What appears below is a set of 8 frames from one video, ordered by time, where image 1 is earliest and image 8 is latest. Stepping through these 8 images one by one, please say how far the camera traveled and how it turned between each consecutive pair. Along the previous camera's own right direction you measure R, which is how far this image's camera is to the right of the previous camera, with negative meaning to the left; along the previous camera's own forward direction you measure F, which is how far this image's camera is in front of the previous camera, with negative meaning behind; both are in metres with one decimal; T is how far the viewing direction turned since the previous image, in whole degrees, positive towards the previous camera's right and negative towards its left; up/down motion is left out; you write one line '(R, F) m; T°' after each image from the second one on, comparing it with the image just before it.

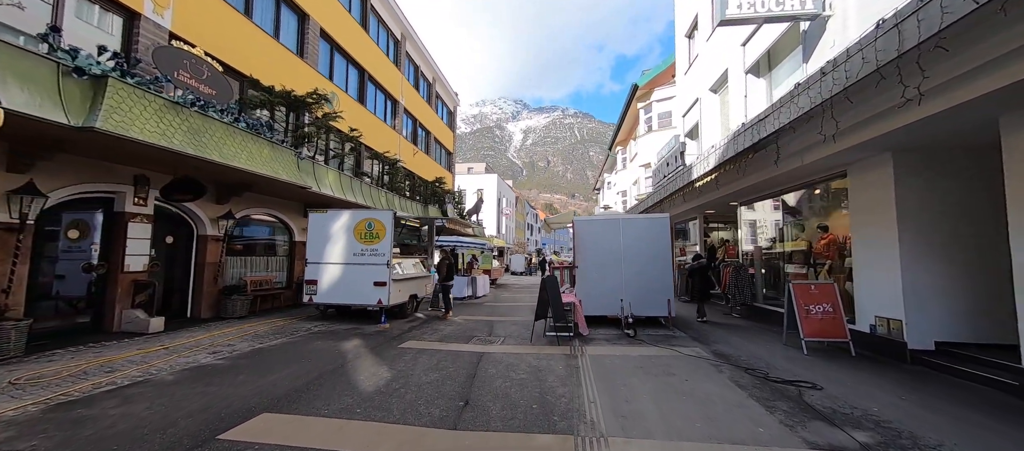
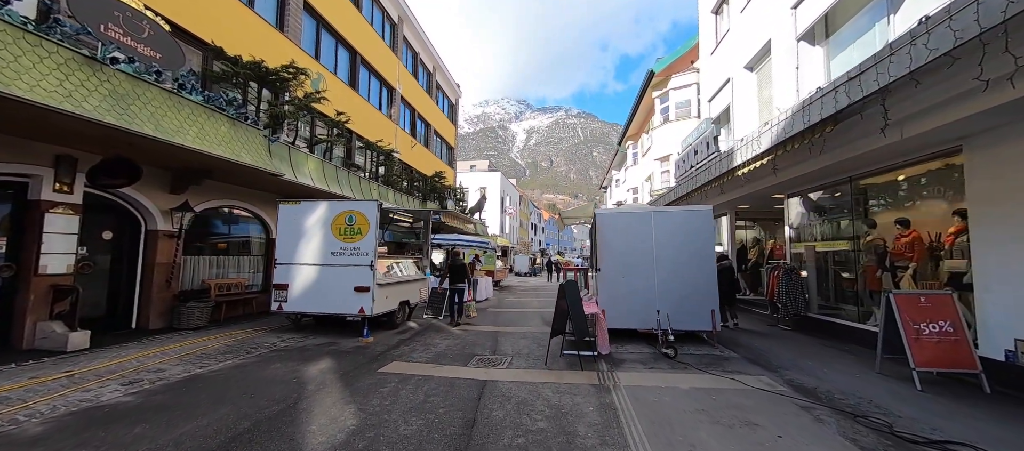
(-0.1, +1.4) m; 0°
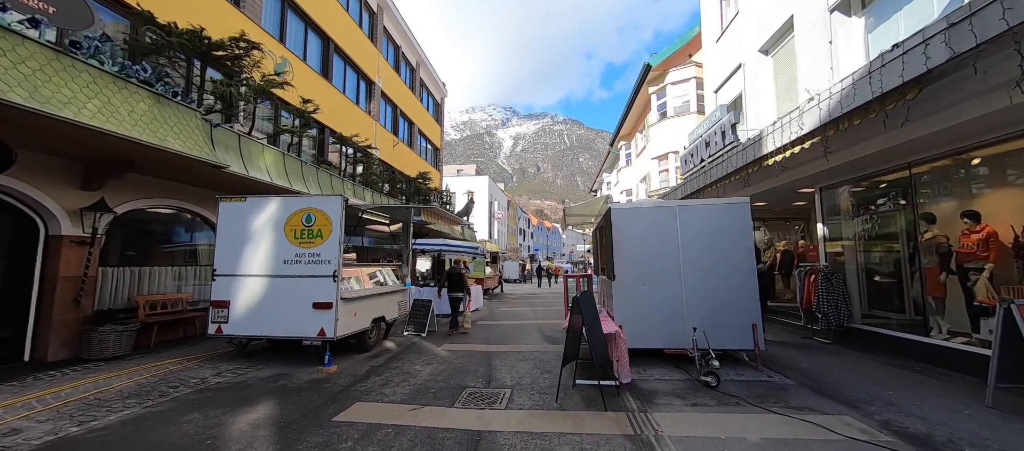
(-0.1, +1.2) m; +2°
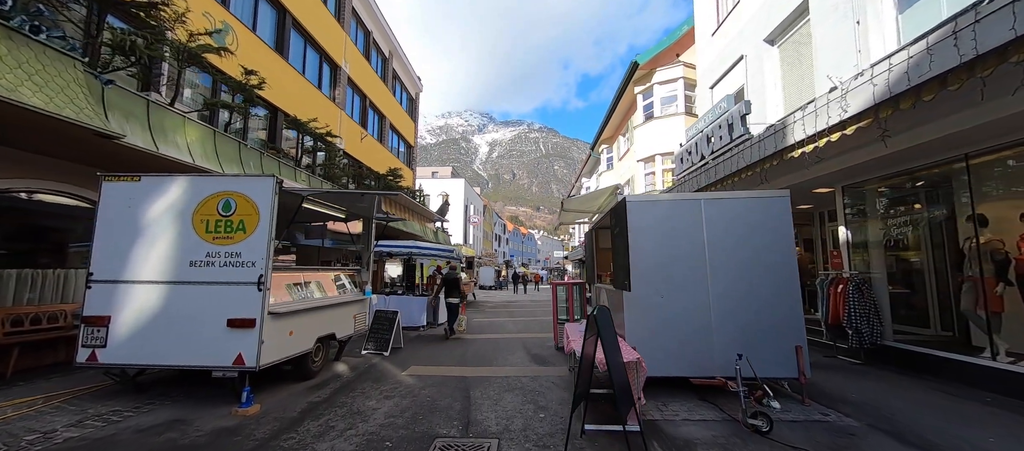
(-0.2, +1.2) m; +4°
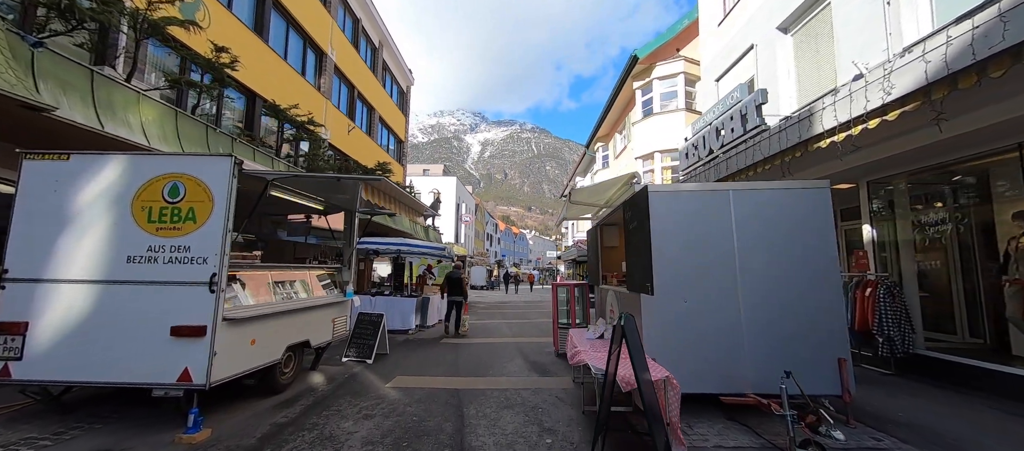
(-0.1, +0.6) m; +1°
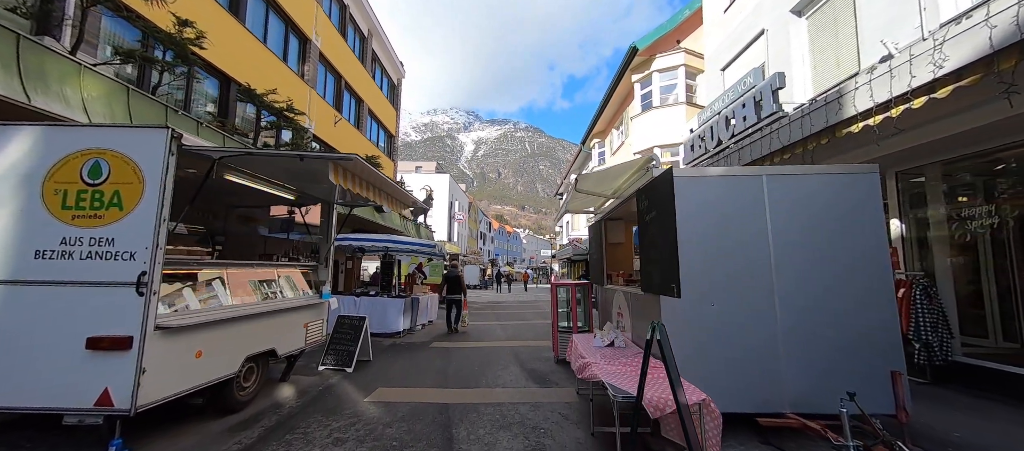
(0.0, +0.6) m; +1°
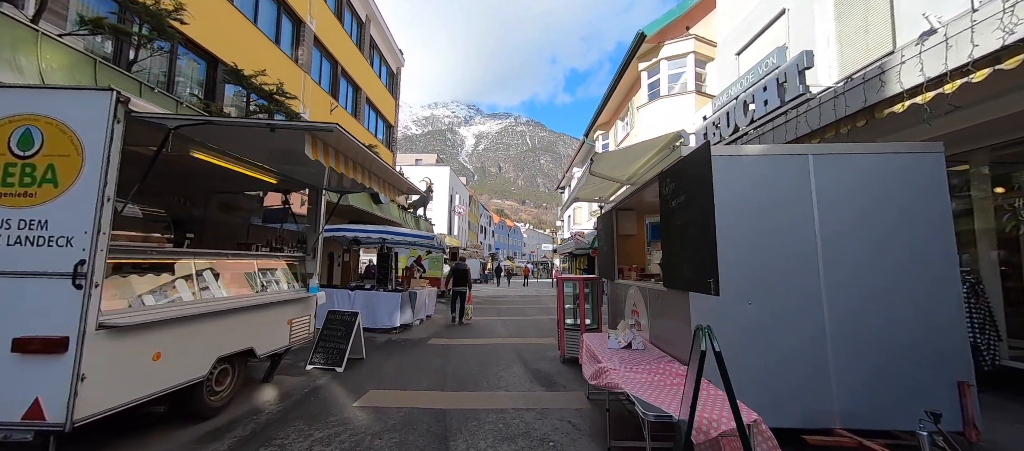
(-0.1, +0.5) m; 0°
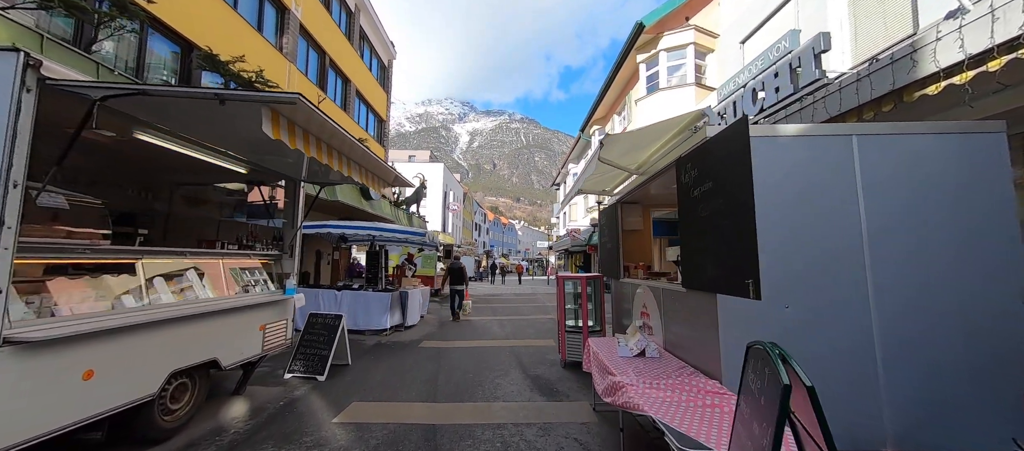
(0.0, +0.4) m; +1°
